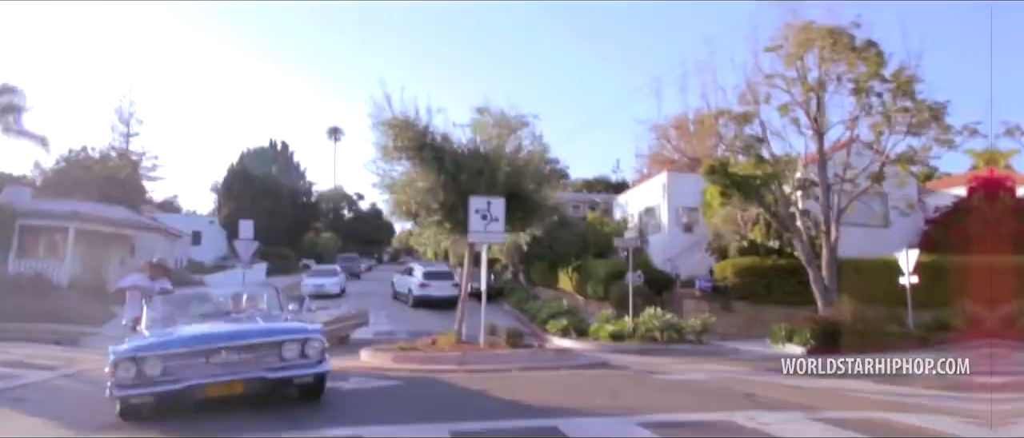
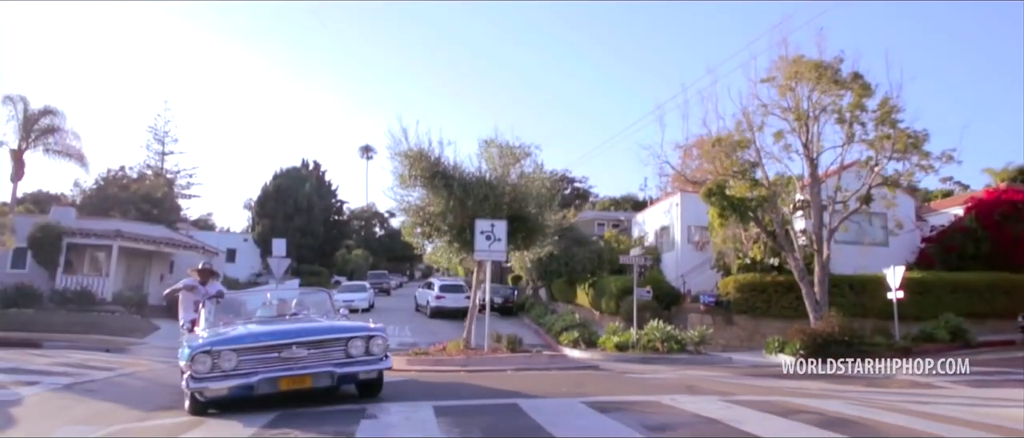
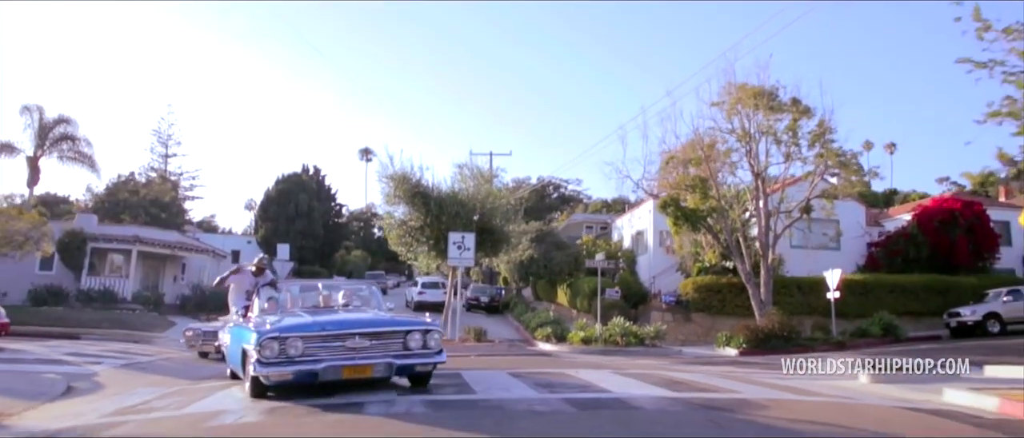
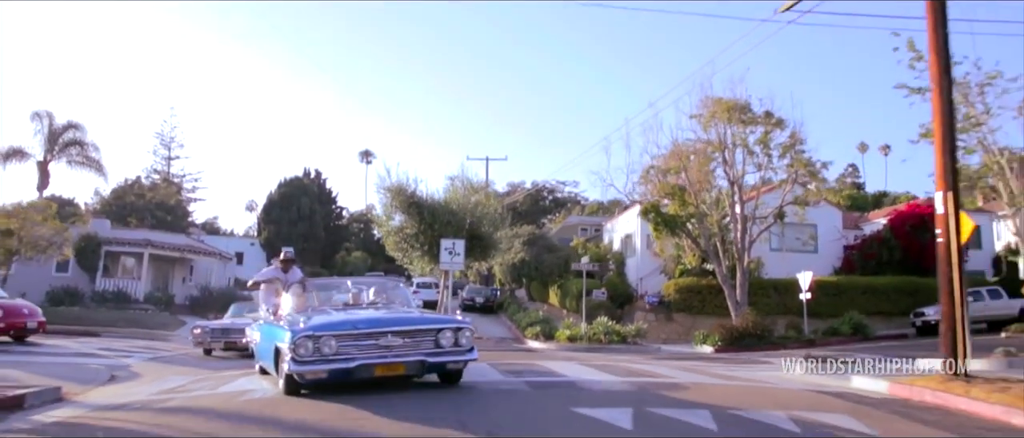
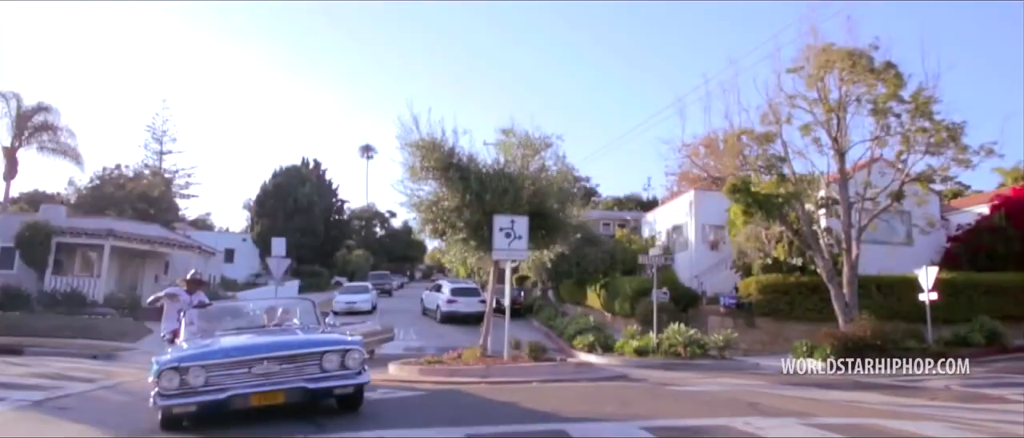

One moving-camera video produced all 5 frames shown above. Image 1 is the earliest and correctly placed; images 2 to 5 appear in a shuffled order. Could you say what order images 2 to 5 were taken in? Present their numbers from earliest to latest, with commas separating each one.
5, 2, 3, 4
